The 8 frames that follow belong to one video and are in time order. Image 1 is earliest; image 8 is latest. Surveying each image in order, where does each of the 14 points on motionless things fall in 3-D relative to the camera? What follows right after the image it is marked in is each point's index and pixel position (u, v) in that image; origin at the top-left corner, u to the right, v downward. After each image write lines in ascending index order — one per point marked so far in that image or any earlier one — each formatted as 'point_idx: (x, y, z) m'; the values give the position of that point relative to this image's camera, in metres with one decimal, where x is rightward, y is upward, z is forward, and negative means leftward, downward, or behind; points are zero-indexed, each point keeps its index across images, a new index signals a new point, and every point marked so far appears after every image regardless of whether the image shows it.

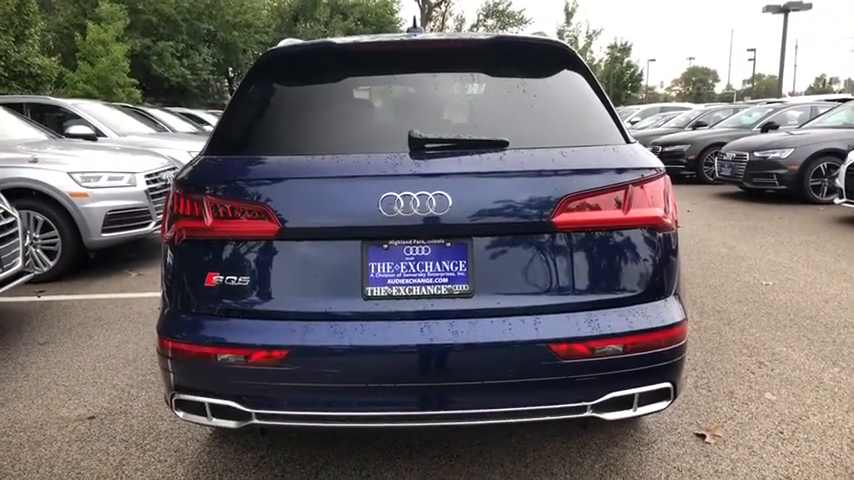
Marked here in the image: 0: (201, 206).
0: (-1.0, +0.2, +2.9) m
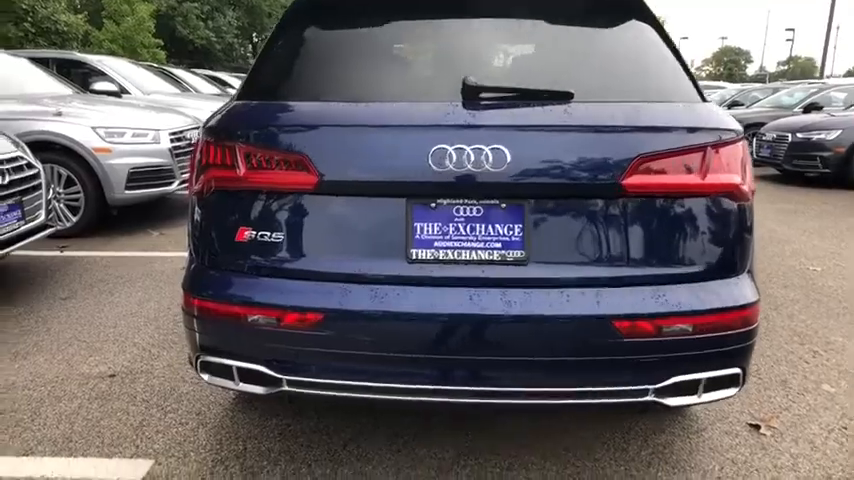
0: (-0.8, +0.4, +2.6) m
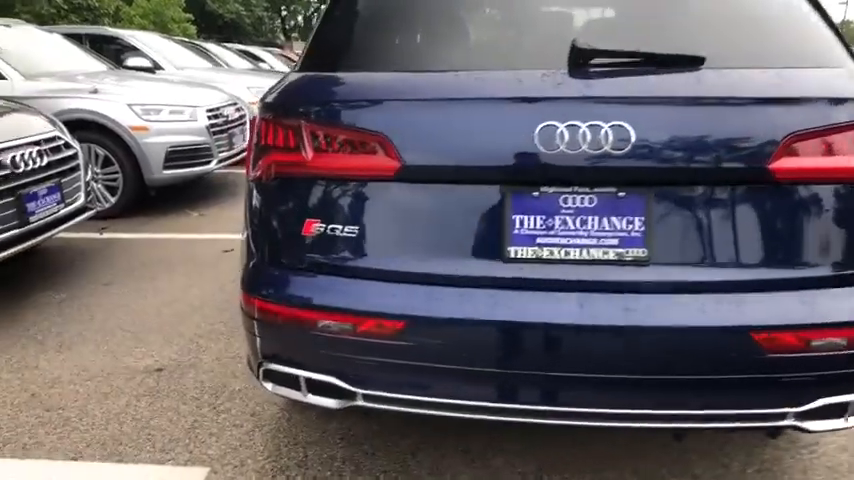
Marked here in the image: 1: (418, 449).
0: (-0.5, +0.4, +2.3) m
1: (0.0, -1.0, +3.0) m
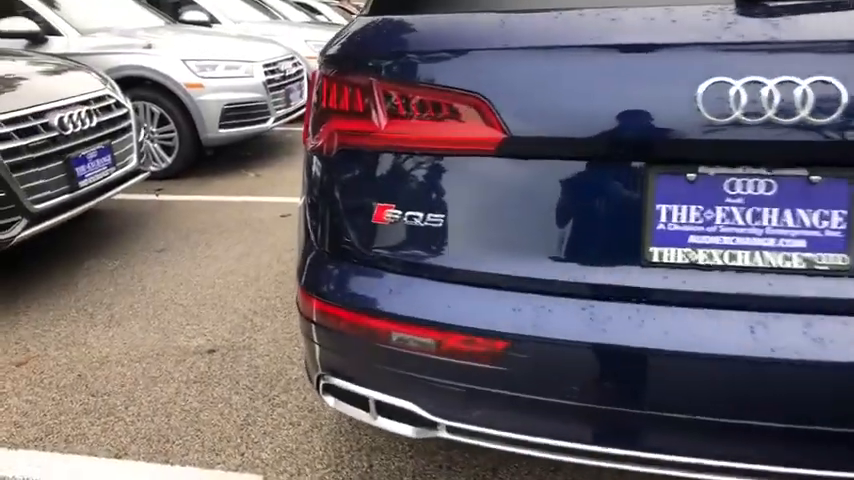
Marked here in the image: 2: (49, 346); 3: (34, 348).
0: (-0.2, +0.4, +1.9) m
1: (+0.3, -0.9, +2.5) m
2: (-2.2, -0.6, +3.7) m
3: (-2.3, -0.6, +3.7) m
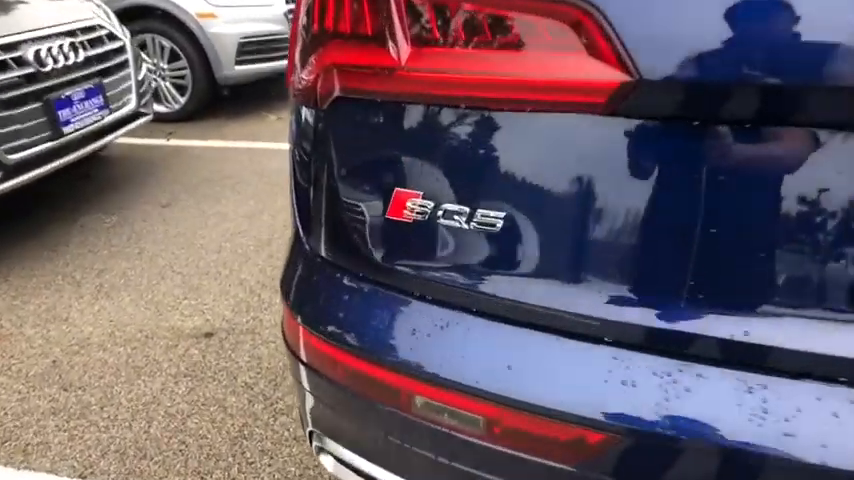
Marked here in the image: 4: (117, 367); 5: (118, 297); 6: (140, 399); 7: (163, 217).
0: (-0.1, +0.4, +1.1) m
1: (+0.4, -0.8, +1.9) m
2: (-2.0, -0.4, +3.2) m
3: (-2.1, -0.4, +3.2) m
4: (-1.4, -0.6, +2.8) m
5: (-1.7, -0.3, +3.4) m
6: (-1.2, -0.7, +2.6) m
7: (-1.8, +0.2, +4.3) m
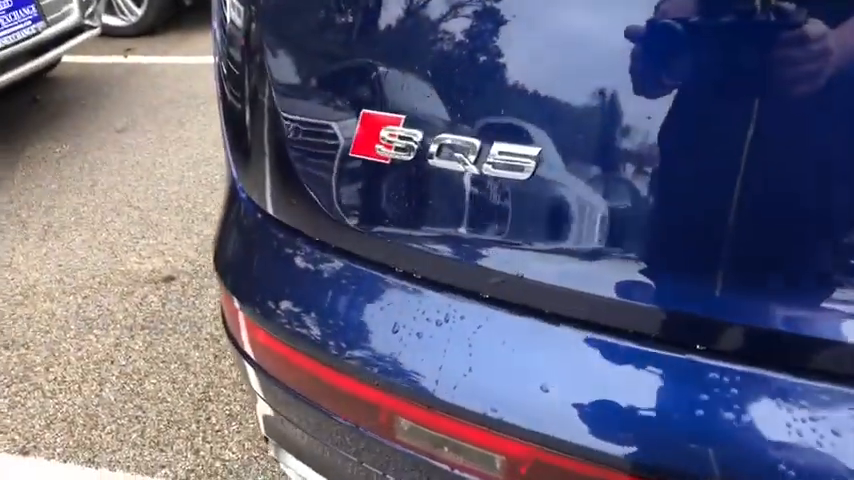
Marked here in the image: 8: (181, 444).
0: (-0.1, +0.5, +0.7) m
1: (+0.4, -0.7, +1.7) m
2: (-2.1, -0.1, +2.9) m
3: (-2.2, -0.1, +2.8) m
4: (-1.4, -0.3, +2.5) m
5: (-1.7, 0.0, +3.0) m
6: (-1.2, -0.4, +2.3) m
7: (-1.9, +0.6, +3.9) m
8: (-0.8, -0.6, +2.0) m
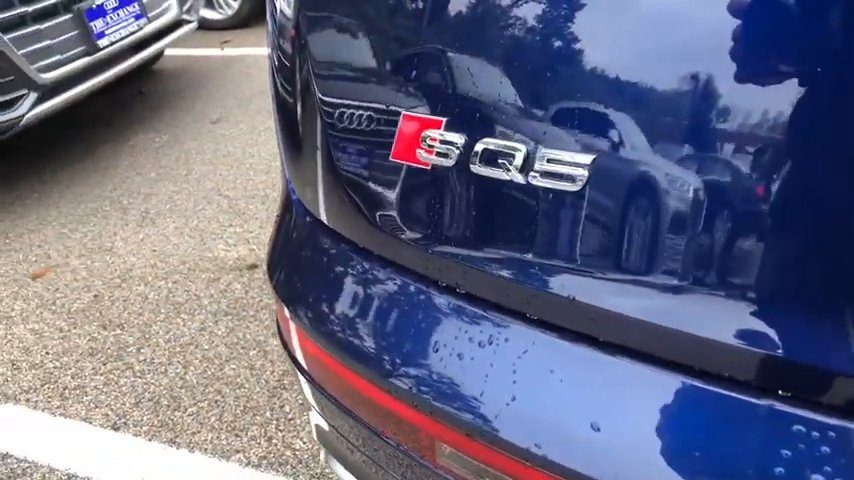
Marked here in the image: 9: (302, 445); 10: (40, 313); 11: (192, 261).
0: (-0.1, +0.5, +0.7) m
1: (+0.6, -0.7, +1.6) m
2: (-1.7, -0.1, +3.1) m
3: (-1.8, -0.1, +3.1) m
4: (-1.1, -0.3, +2.6) m
5: (-1.3, +0.1, +3.2) m
6: (-0.9, -0.4, +2.4) m
7: (-1.4, +0.7, +4.0) m
8: (-0.5, -0.6, +2.0) m
9: (-0.4, -0.6, +1.9) m
10: (-1.6, -0.3, +2.7) m
11: (-1.1, -0.1, +2.9) m
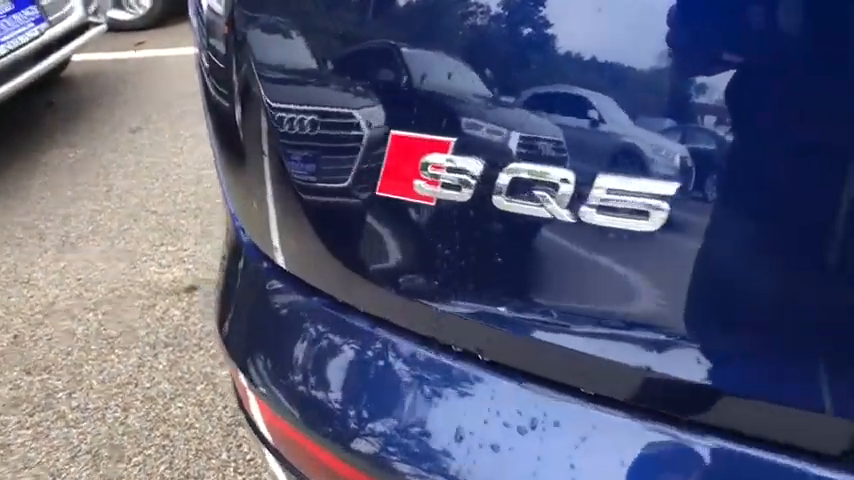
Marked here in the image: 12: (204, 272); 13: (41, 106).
0: (-0.1, +0.4, +0.5) m
1: (+0.5, -0.6, +1.5) m
2: (-1.9, -0.2, +2.7) m
3: (-2.0, -0.2, +2.7) m
4: (-1.3, -0.4, +2.4) m
5: (-1.6, 0.0, +2.9) m
6: (-1.1, -0.5, +2.2) m
7: (-1.7, +0.6, +3.7) m
8: (-0.6, -0.7, +1.8) m
9: (-0.4, -0.7, +1.7) m
10: (-1.8, -0.5, +2.4) m
11: (-1.3, -0.2, +2.6) m
12: (-0.9, -0.1, +2.6) m
13: (-2.7, +0.9, +4.3) m
